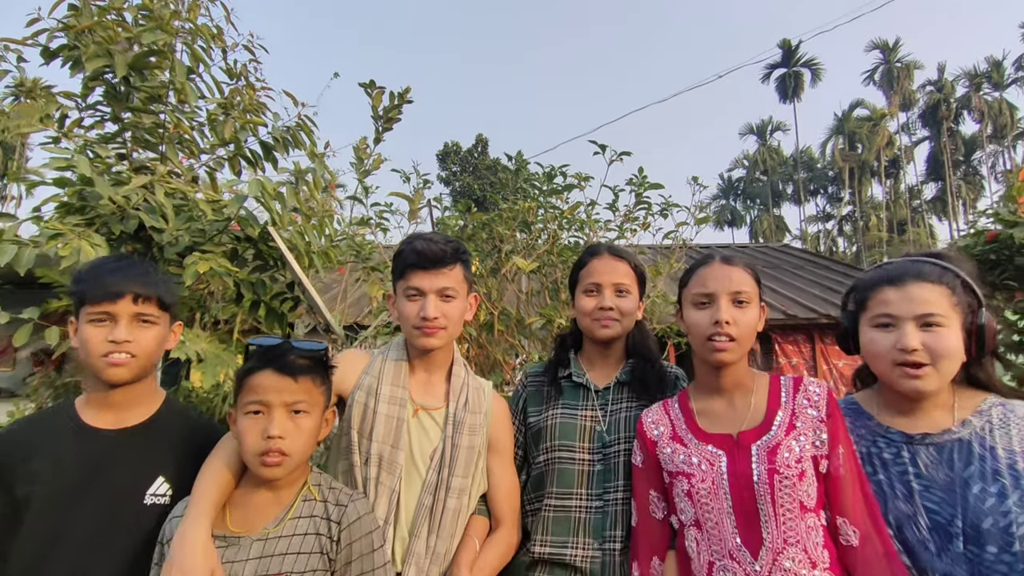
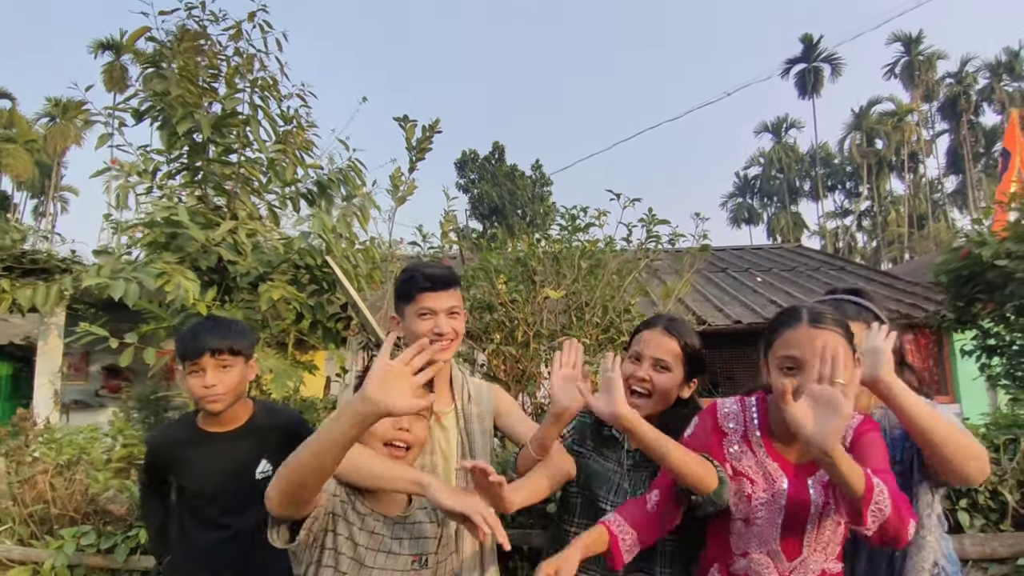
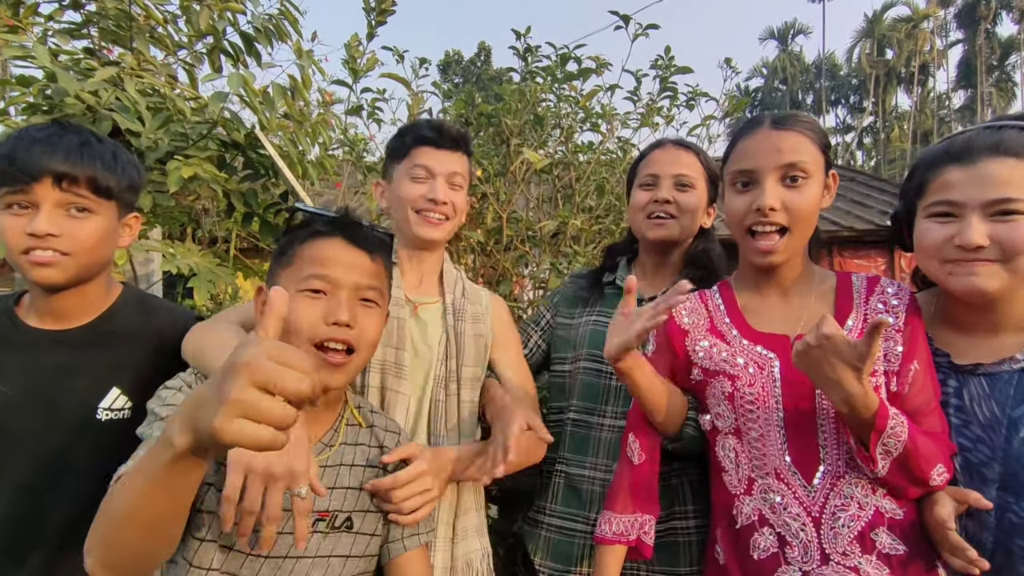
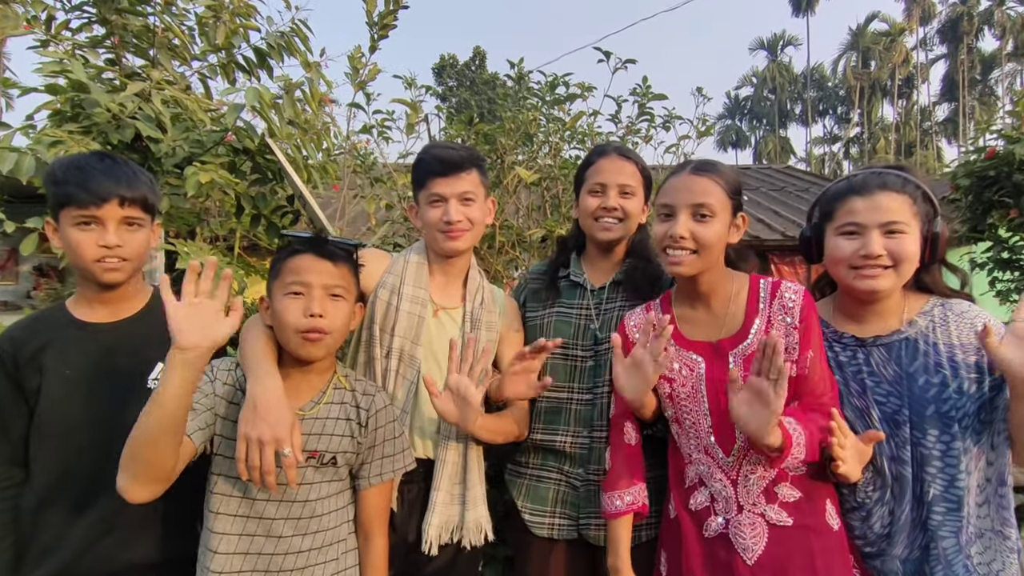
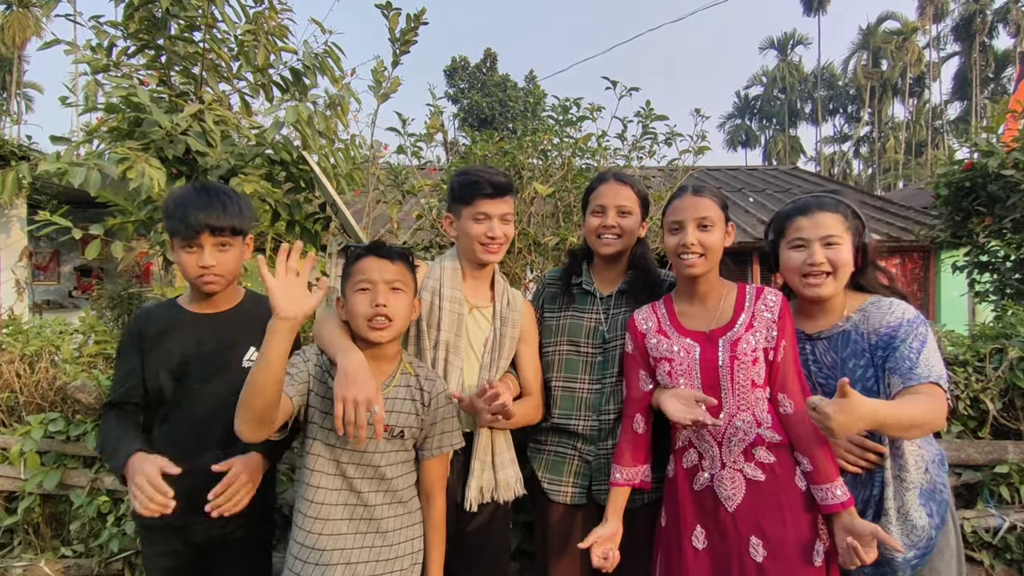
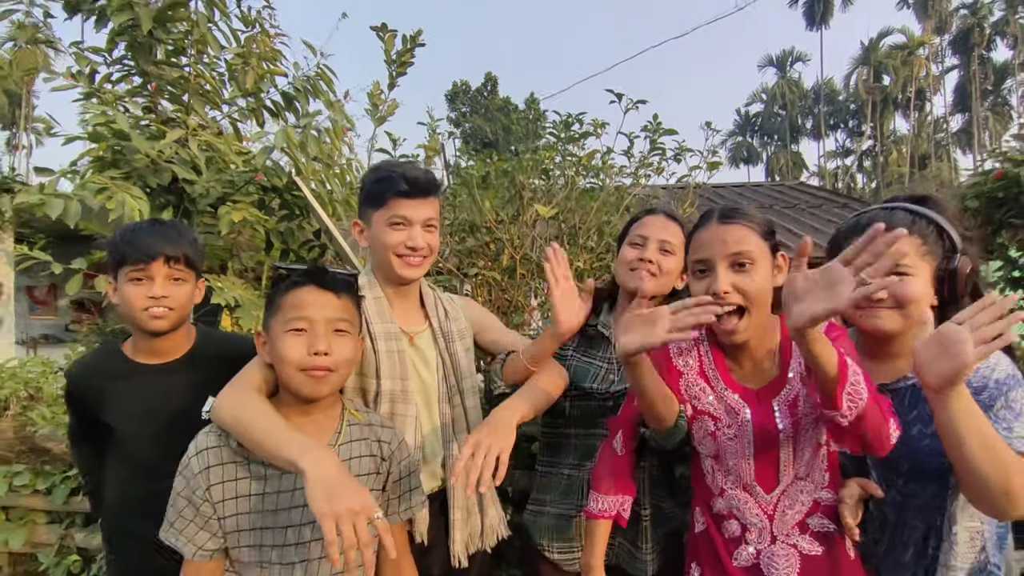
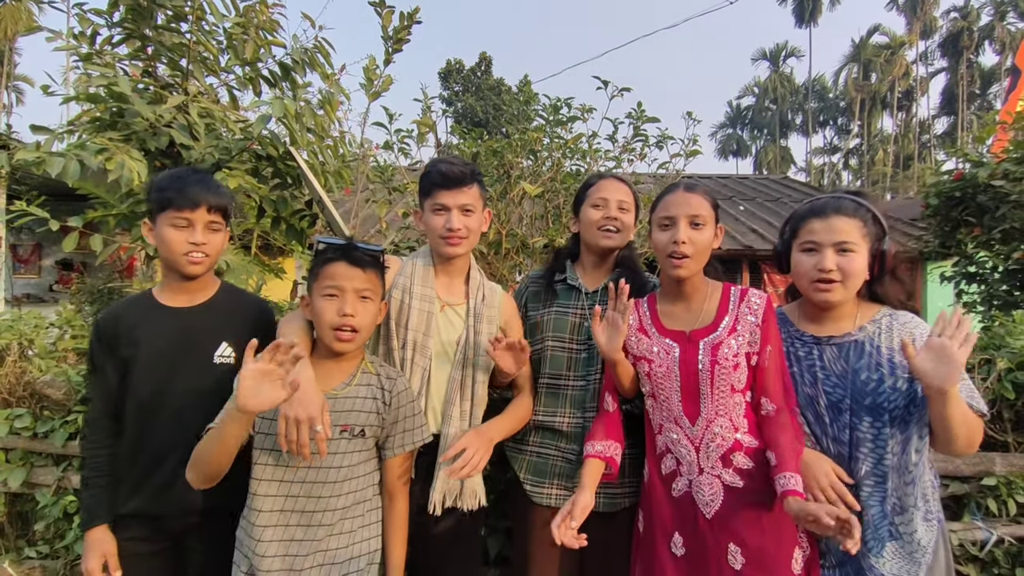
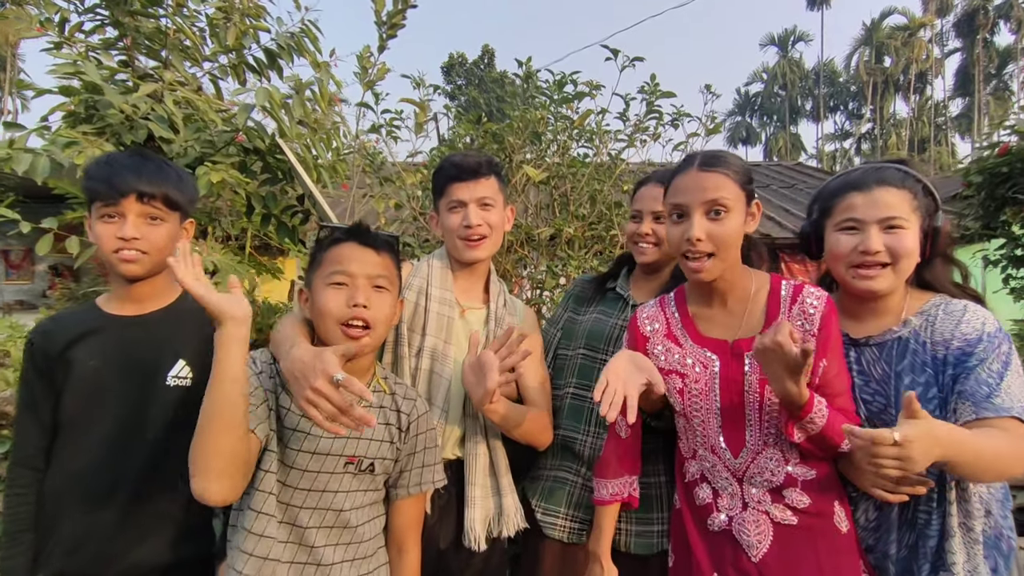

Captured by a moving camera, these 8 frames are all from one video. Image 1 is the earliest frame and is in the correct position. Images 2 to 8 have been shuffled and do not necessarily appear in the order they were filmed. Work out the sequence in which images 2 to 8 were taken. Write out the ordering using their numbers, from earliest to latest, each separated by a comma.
7, 4, 5, 8, 3, 6, 2
